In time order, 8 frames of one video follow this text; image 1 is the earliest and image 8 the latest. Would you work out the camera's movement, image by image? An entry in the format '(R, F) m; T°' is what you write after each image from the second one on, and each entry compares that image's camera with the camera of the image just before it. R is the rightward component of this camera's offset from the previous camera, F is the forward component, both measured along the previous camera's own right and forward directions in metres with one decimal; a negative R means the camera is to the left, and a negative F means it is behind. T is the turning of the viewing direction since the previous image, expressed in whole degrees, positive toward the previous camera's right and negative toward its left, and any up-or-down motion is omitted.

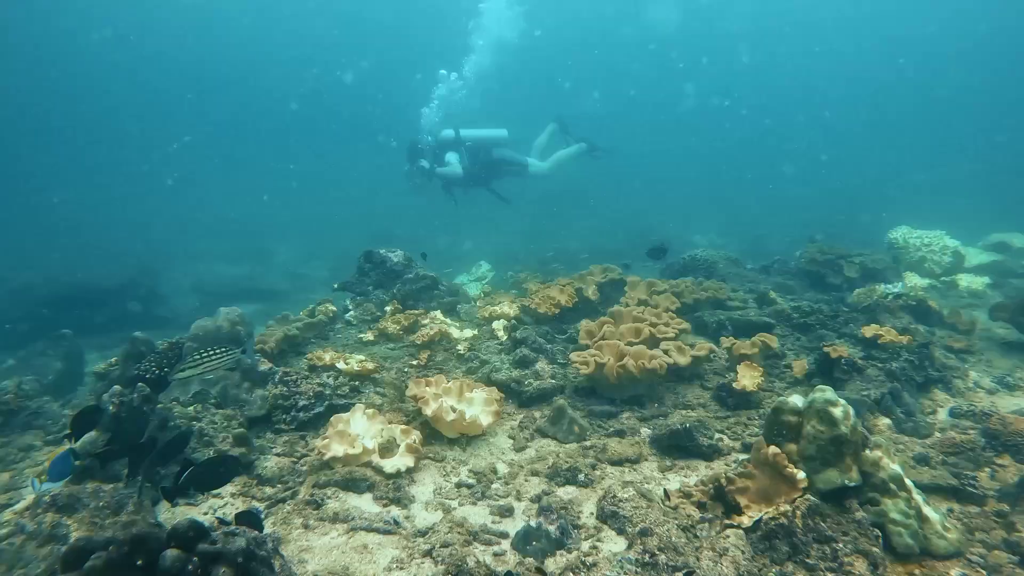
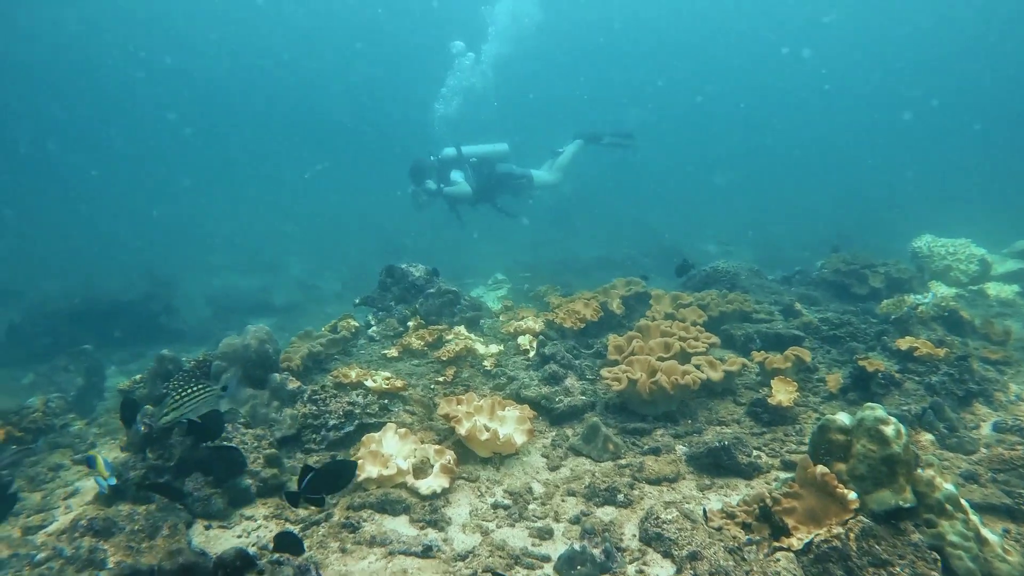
(-0.2, +0.1) m; -1°
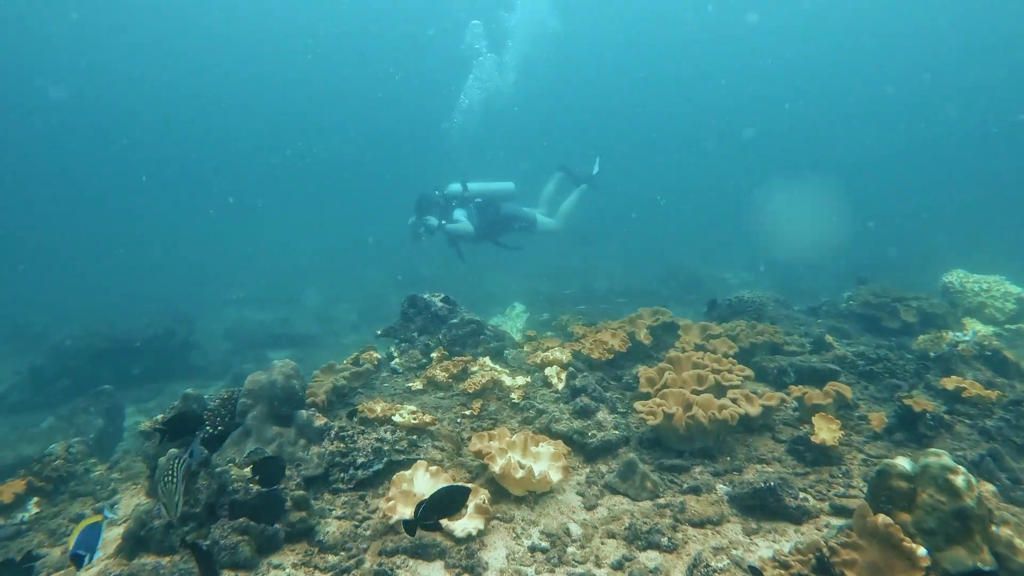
(-0.2, +0.2) m; -1°
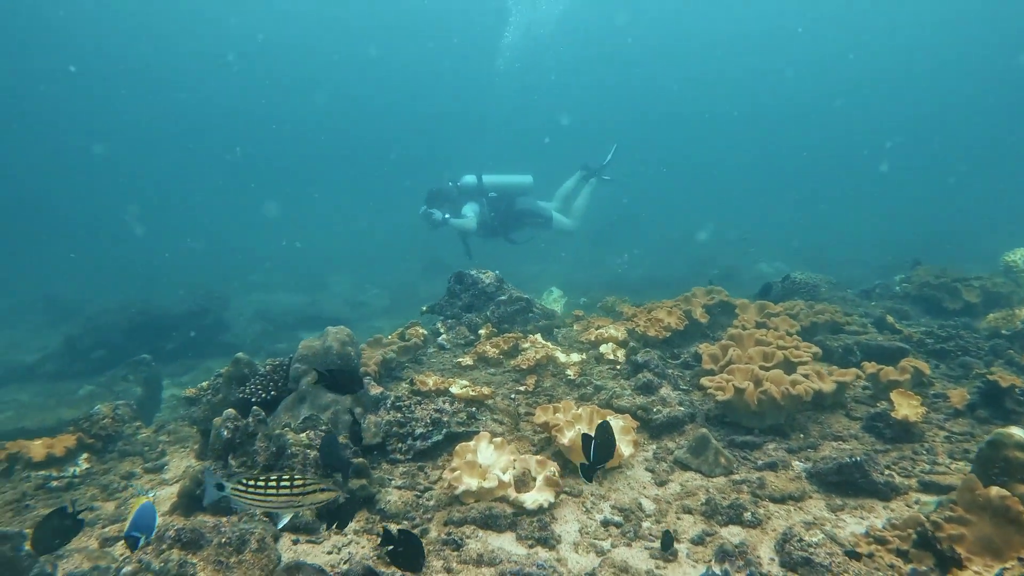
(-0.4, +0.3) m; -1°
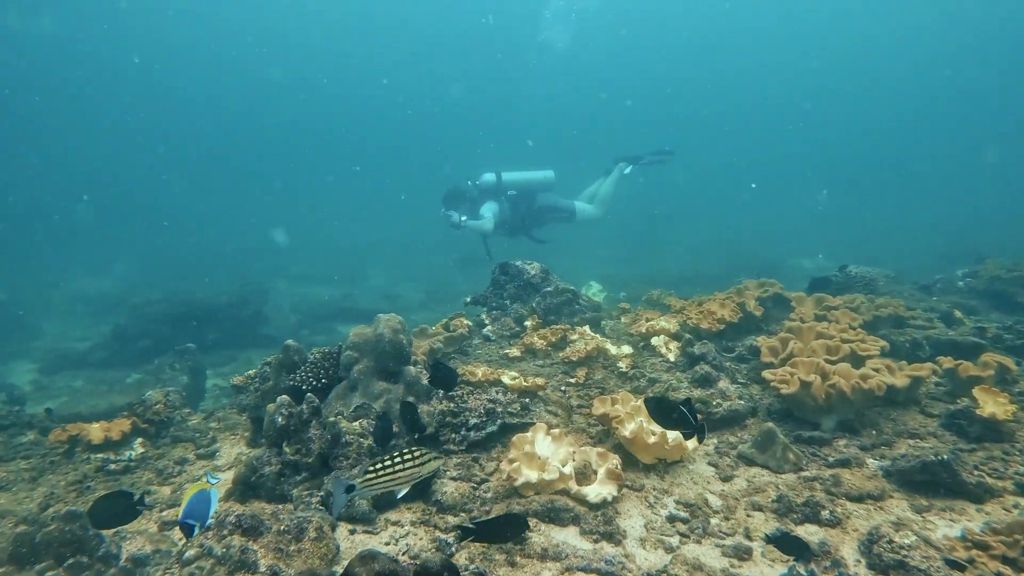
(-0.2, +0.2) m; -2°
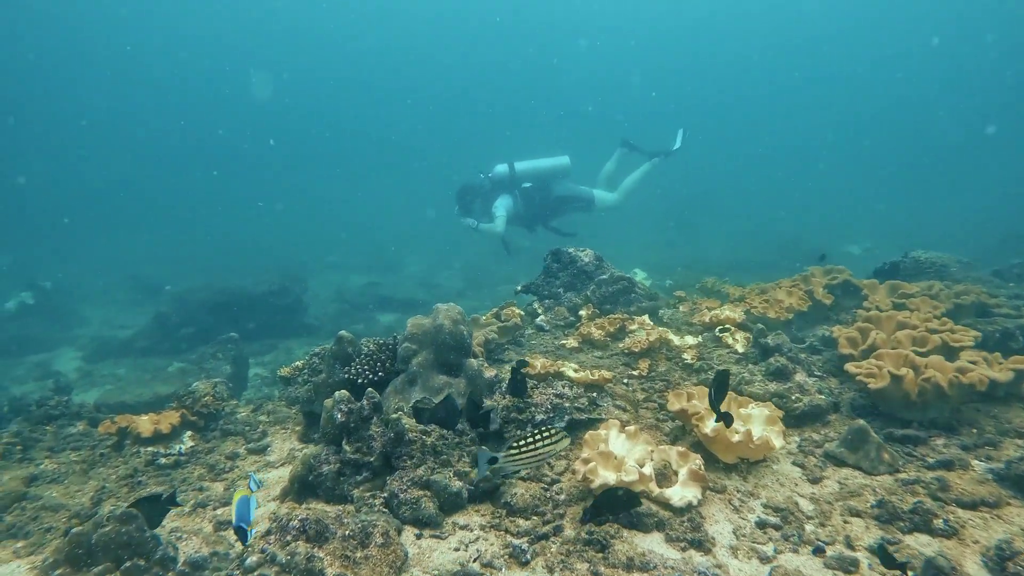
(-0.3, +0.3) m; -2°
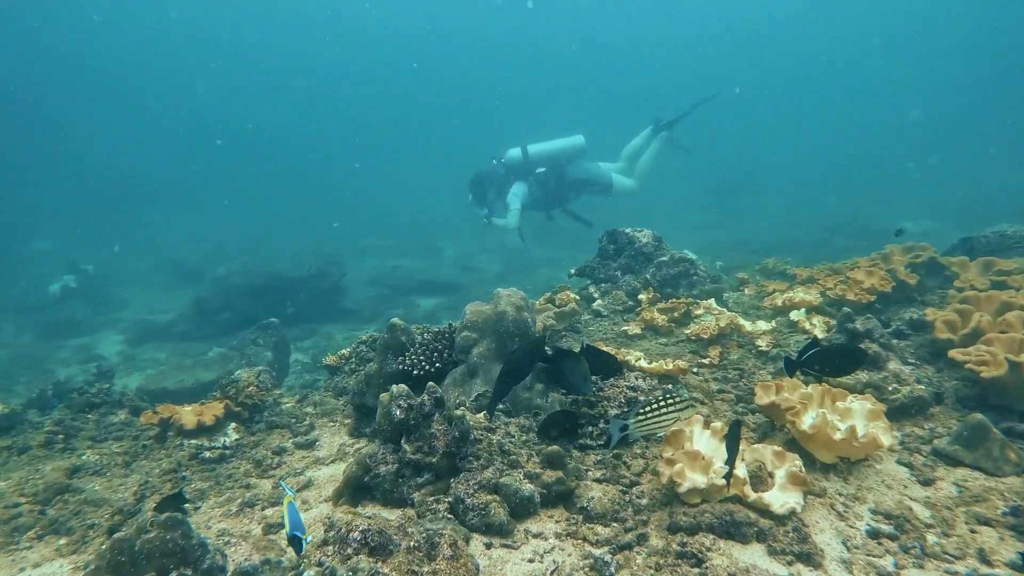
(-0.2, +0.5) m; -2°
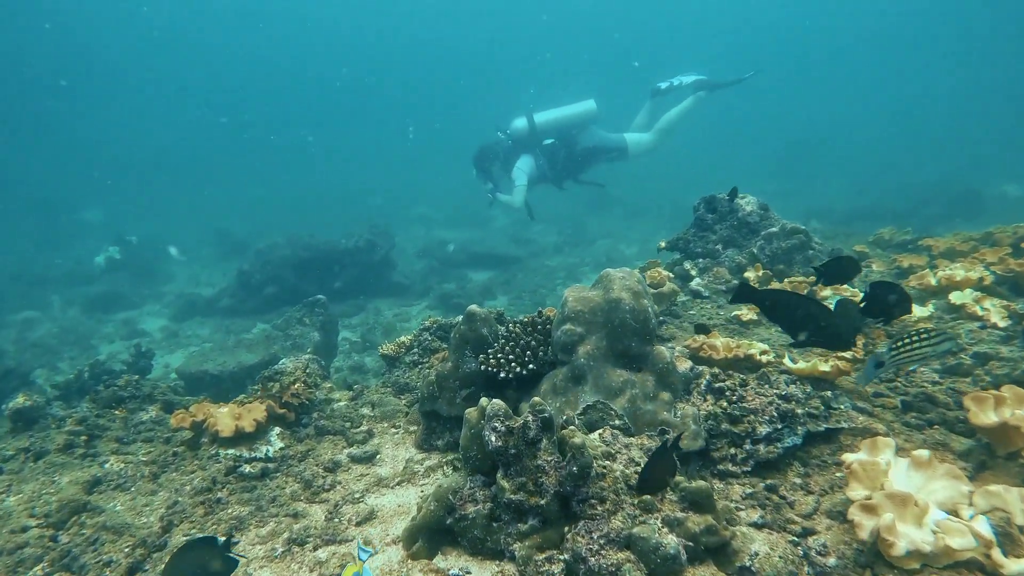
(-0.4, +1.1) m; -3°
